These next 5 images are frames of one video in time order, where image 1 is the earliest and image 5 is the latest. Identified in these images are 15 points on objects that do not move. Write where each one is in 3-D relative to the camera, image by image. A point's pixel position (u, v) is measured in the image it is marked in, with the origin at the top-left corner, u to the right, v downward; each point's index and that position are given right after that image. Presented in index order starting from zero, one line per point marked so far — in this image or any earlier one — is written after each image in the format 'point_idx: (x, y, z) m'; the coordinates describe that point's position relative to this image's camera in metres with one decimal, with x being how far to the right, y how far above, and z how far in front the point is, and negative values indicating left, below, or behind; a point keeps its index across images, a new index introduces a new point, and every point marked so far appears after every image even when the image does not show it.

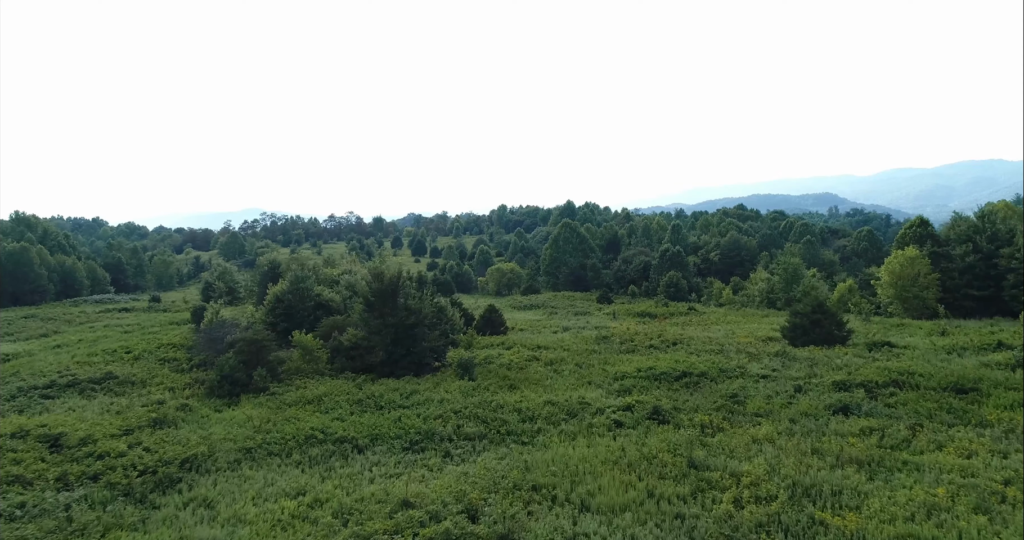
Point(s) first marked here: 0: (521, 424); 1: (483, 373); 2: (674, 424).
0: (+0.1, -2.7, +14.3) m
1: (-0.7, -2.5, +19.8) m
2: (+2.8, -2.6, +14.2) m
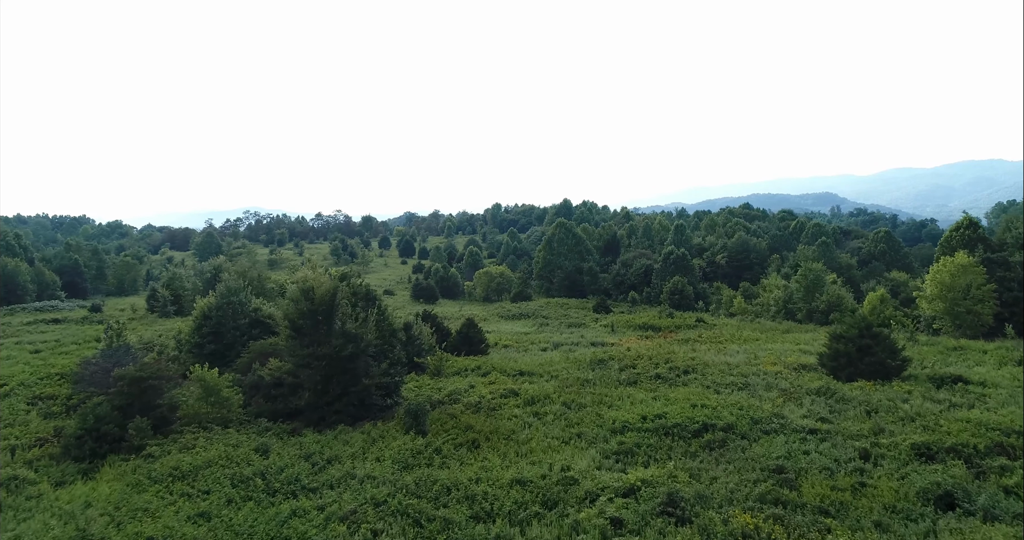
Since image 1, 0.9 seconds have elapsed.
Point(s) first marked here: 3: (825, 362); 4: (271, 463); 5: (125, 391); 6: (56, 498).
0: (-0.5, -3.0, +9.6) m
1: (-1.3, -2.8, +15.1) m
2: (+2.1, -2.9, +9.5) m
3: (+7.4, -2.1, +19.5) m
4: (-3.5, -2.8, +12.0) m
5: (-6.8, -2.1, +14.6) m
6: (-6.3, -3.1, +11.5) m
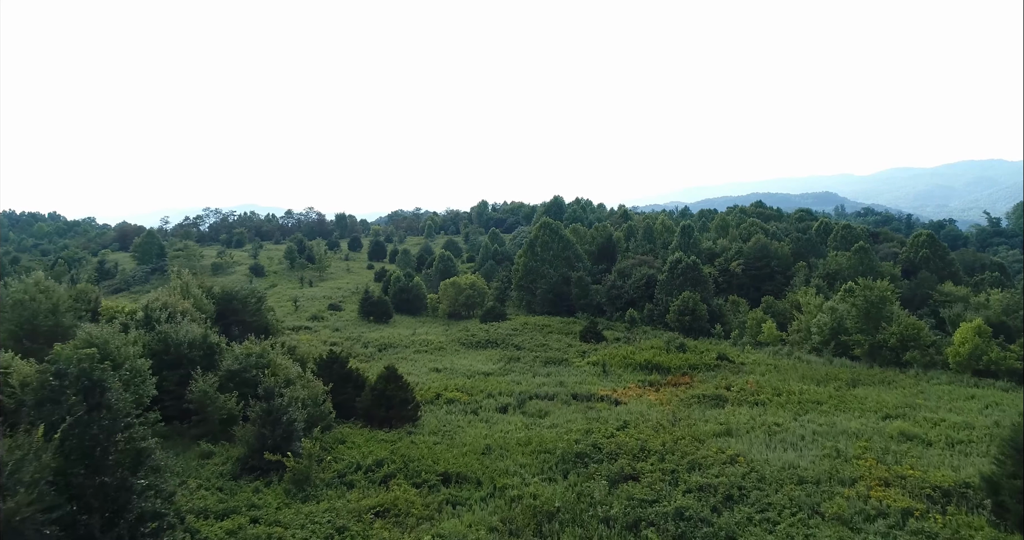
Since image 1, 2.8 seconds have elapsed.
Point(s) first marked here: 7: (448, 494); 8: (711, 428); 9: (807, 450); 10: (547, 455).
0: (-1.8, -3.6, +0.2) m
1: (-2.7, -3.4, +5.7) m
2: (+0.8, -3.6, +0.1) m
3: (+6.0, -2.8, +10.1) m
4: (-4.8, -3.4, +2.6) m
5: (-8.2, -2.7, +5.2) m
6: (-7.6, -3.7, +2.0) m
7: (-0.9, -3.4, +13.0) m
8: (+3.8, -3.0, +15.9) m
9: (+5.0, -3.0, +13.9) m
10: (+0.6, -3.3, +15.0) m
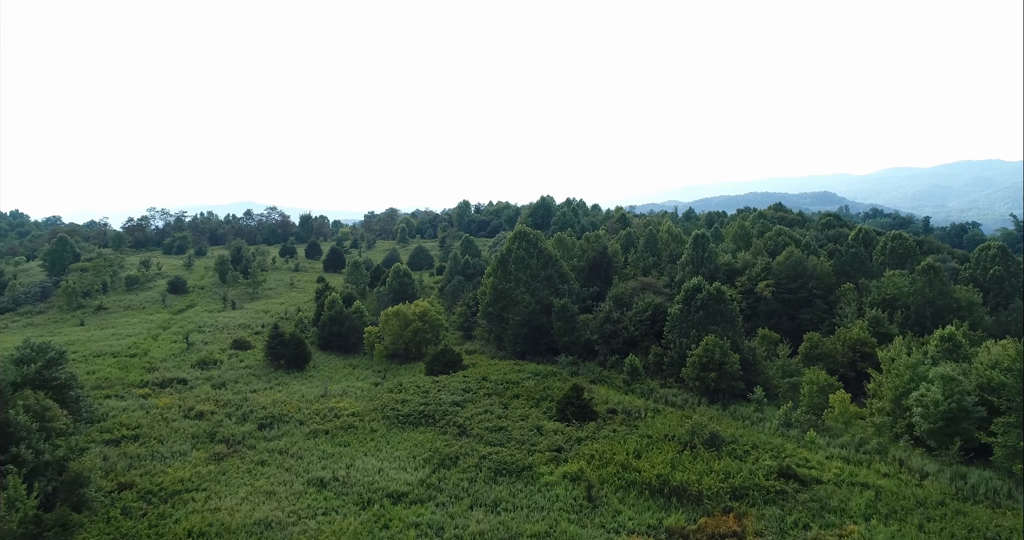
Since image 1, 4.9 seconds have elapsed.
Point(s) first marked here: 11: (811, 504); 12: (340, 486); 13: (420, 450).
0: (-3.2, -4.7, -10.4) m
1: (-4.0, -4.5, -4.9) m
2: (-0.5, -4.7, -10.5) m
3: (+4.6, -3.9, -0.4) m
4: (-6.2, -4.5, -8.0) m
5: (-9.5, -3.8, -5.5) m
6: (-9.0, -4.8, -8.6) m
7: (-2.3, -4.5, +2.4) m
8: (+2.4, -4.1, +5.3) m
9: (+3.6, -4.1, +3.3) m
10: (-0.8, -4.4, +4.4) m
11: (+5.3, -4.1, +14.7) m
12: (-3.5, -4.3, +16.9) m
13: (-2.1, -4.2, +19.3) m
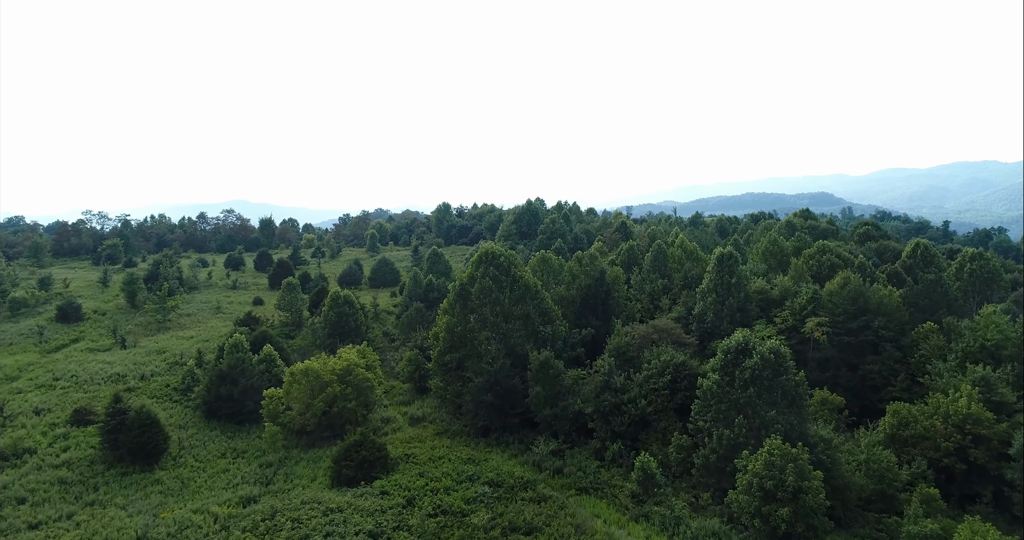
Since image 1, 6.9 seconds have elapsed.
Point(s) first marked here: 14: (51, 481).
0: (-4.1, -5.9, -20.4) m
1: (-5.0, -5.7, -14.8) m
2: (-1.5, -5.9, -20.4) m
3: (+3.7, -5.1, -10.3) m
4: (-7.1, -5.7, -18.0) m
5: (-10.5, -5.0, -15.4) m
6: (-9.9, -6.0, -18.5) m
7: (-3.3, -5.7, -7.5) m
8: (+1.4, -5.3, -4.6) m
9: (+2.6, -5.3, -6.6) m
10: (-1.8, -5.6, -5.5) m
11: (+4.3, -5.3, +4.8) m
12: (-4.6, -5.5, +7.0) m
13: (-3.2, -5.3, +9.4) m
14: (-10.3, -4.7, +18.6) m
